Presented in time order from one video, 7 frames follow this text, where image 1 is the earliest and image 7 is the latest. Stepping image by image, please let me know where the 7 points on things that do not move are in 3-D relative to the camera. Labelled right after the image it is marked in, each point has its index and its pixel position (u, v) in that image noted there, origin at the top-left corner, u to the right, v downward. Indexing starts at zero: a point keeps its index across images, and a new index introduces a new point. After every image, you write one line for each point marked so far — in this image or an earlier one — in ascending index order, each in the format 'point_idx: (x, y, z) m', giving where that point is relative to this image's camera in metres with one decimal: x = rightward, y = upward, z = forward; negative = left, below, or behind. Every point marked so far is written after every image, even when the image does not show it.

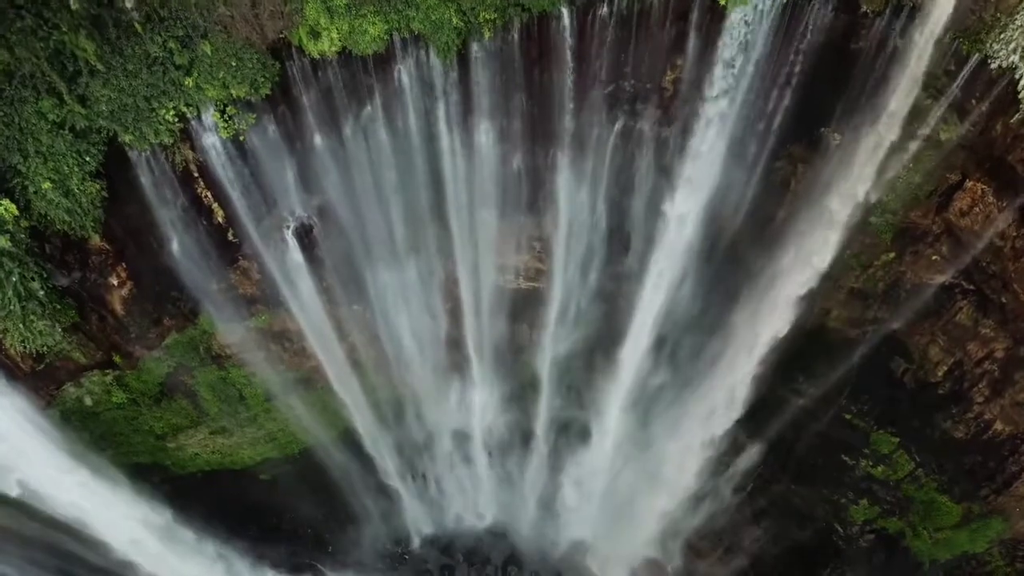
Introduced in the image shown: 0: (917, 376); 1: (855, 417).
0: (+5.9, -1.3, +10.5) m
1: (+5.3, -2.0, +11.1) m
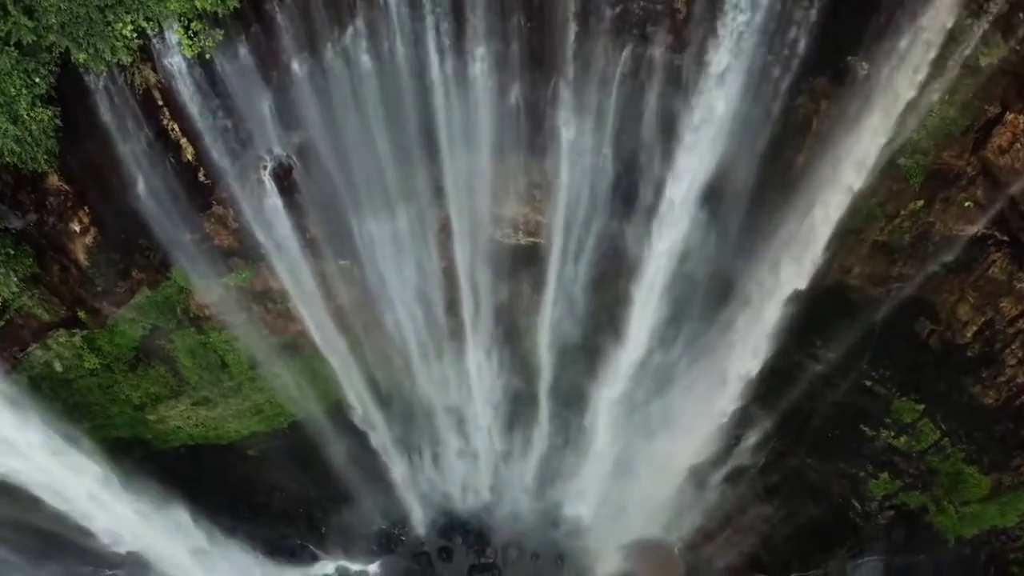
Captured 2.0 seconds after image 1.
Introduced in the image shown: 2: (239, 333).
0: (+5.8, -0.7, +9.8) m
1: (+5.2, -1.4, +10.4) m
2: (-3.9, -0.6, +10.3) m
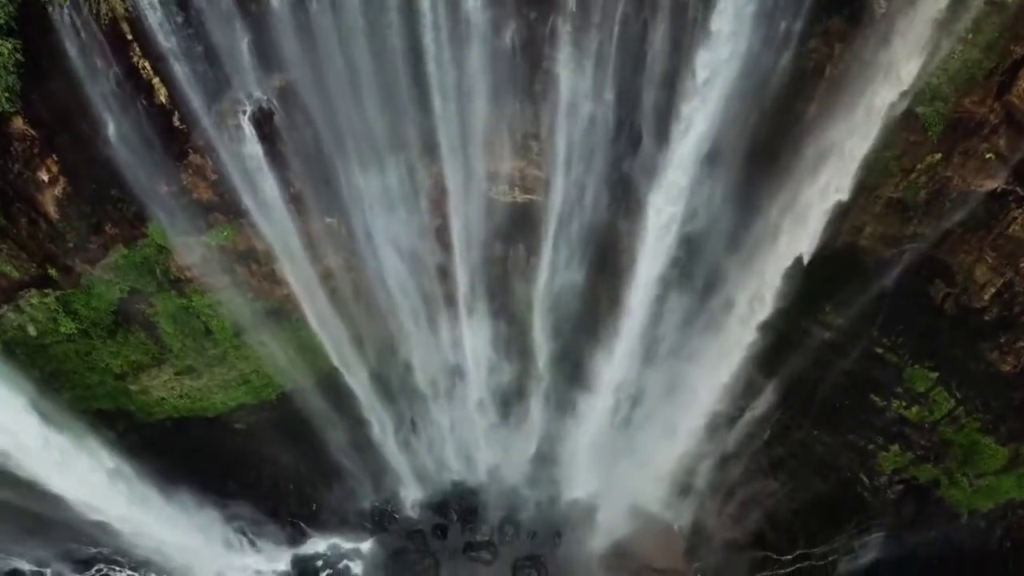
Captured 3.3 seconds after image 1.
0: (+5.8, -0.2, +9.3) m
1: (+5.2, -0.9, +10.0) m
2: (-4.0, -0.1, +9.9) m
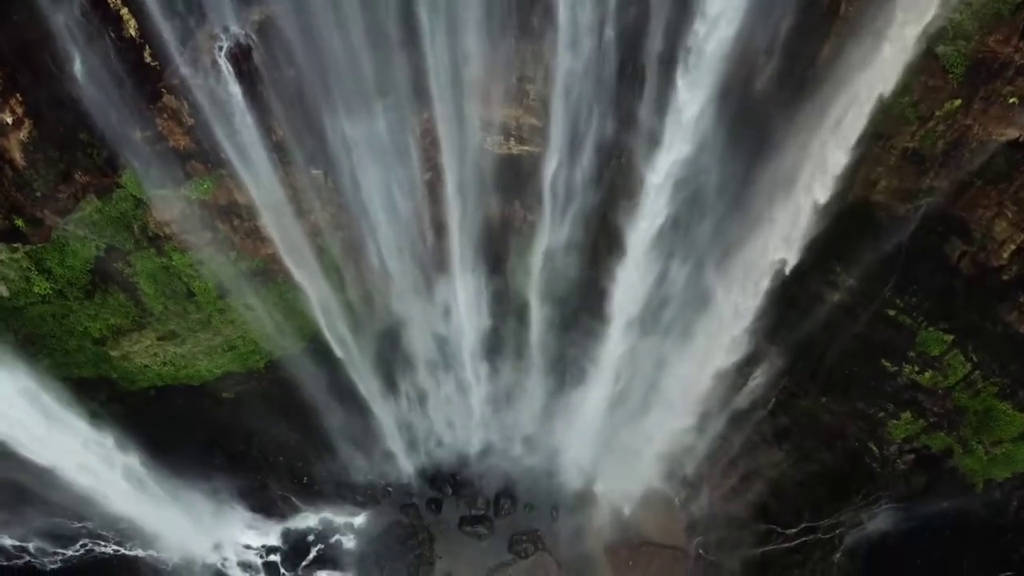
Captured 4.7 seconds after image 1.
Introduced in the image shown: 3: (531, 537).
0: (+5.7, +0.4, +8.9) m
1: (+5.1, -0.3, +9.5) m
2: (-4.0, +0.4, +9.4) m
3: (+0.3, -4.1, +11.9) m
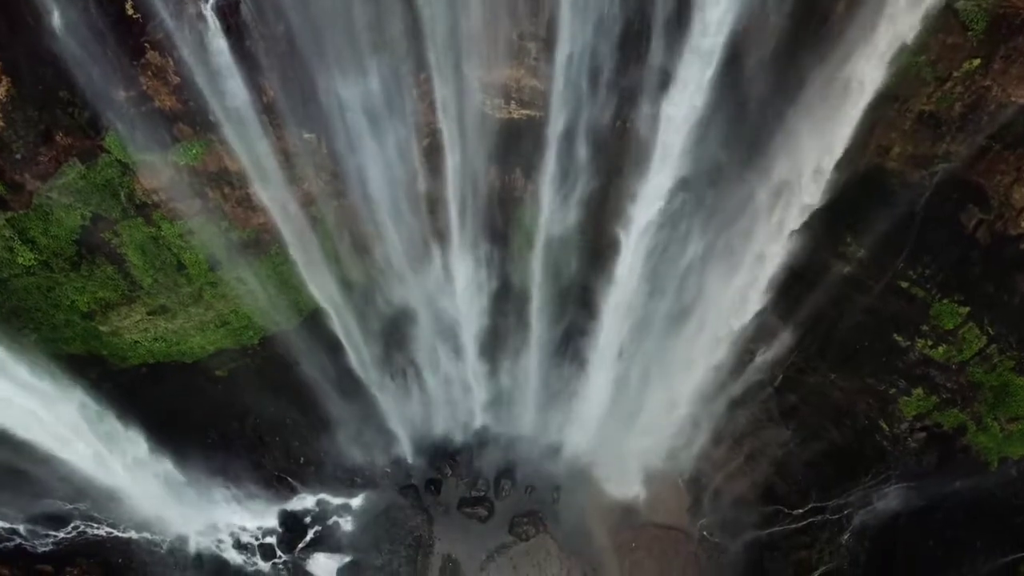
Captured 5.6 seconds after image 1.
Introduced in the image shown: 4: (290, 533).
0: (+5.7, +0.7, +8.6) m
1: (+5.1, 0.0, +9.2) m
2: (-4.0, +0.8, +9.1) m
3: (+0.3, -3.7, +11.6) m
4: (-3.6, -4.0, +11.7) m
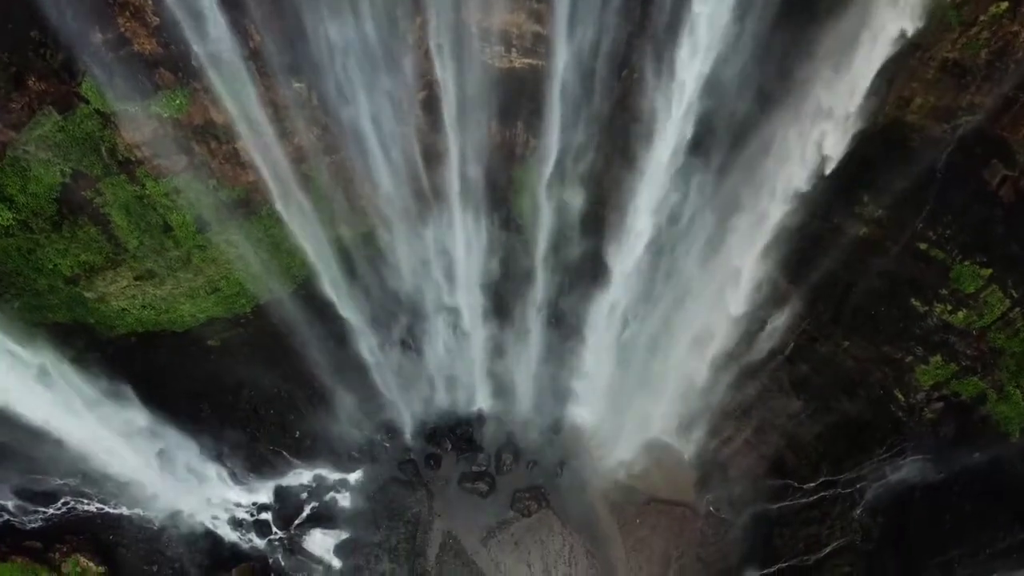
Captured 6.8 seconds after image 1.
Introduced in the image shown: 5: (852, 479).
0: (+5.8, +1.2, +8.1) m
1: (+5.2, +0.5, +8.8) m
2: (-4.0, +1.2, +8.7) m
3: (+0.3, -3.2, +11.3) m
4: (-3.6, -3.5, +11.4) m
5: (+4.9, -2.8, +10.4) m
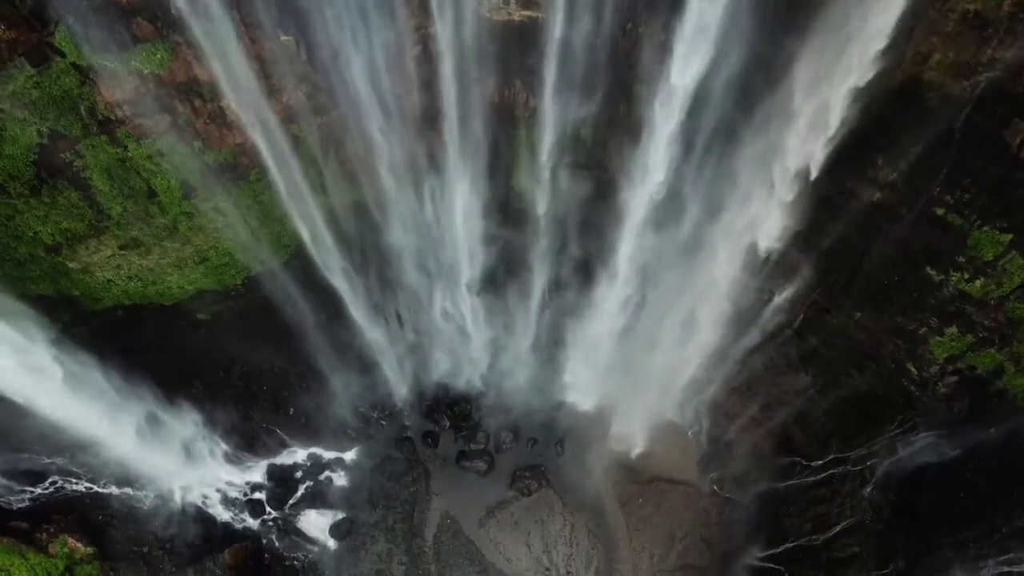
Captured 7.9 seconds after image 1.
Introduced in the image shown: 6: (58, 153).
0: (+5.7, +1.6, +7.8) m
1: (+5.1, +0.9, +8.4) m
2: (-4.0, +1.6, +8.3) m
3: (+0.3, -2.8, +11.0) m
4: (-3.6, -3.0, +11.1) m
5: (+4.9, -2.3, +10.0) m
6: (-5.0, +1.5, +8.0) m
